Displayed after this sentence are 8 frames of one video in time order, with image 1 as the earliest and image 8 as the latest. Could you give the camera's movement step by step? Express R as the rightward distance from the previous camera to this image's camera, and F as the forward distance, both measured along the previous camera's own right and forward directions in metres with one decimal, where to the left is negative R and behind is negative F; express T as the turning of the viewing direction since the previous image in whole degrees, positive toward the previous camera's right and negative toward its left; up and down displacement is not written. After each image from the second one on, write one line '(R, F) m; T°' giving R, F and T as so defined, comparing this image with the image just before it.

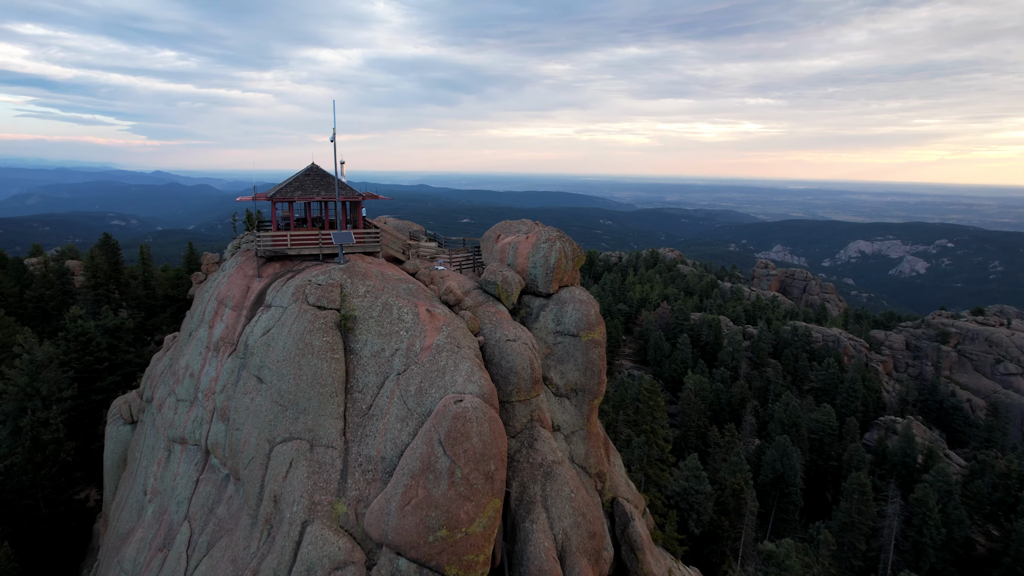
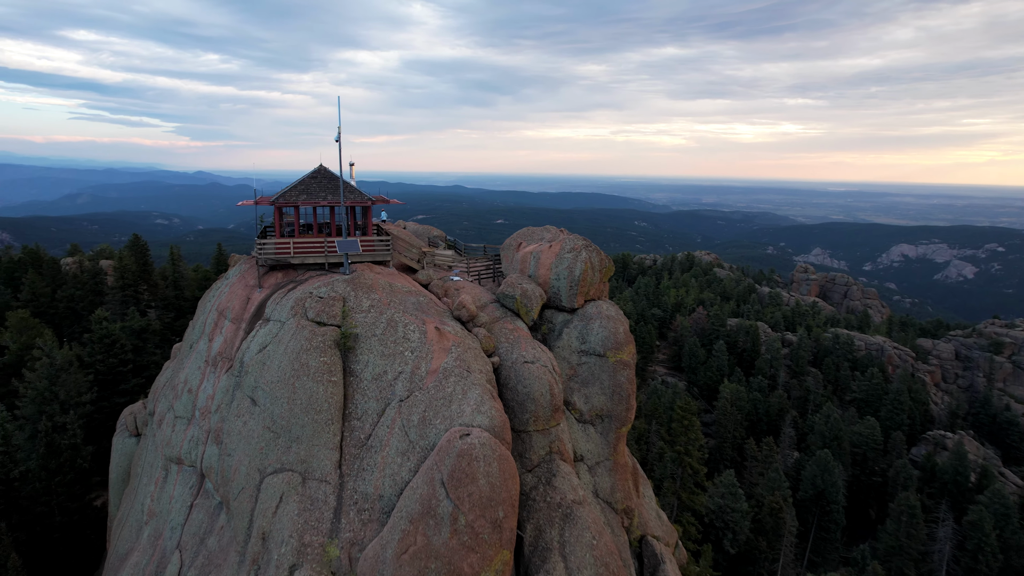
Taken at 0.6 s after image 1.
(+0.5, +2.3) m; -3°
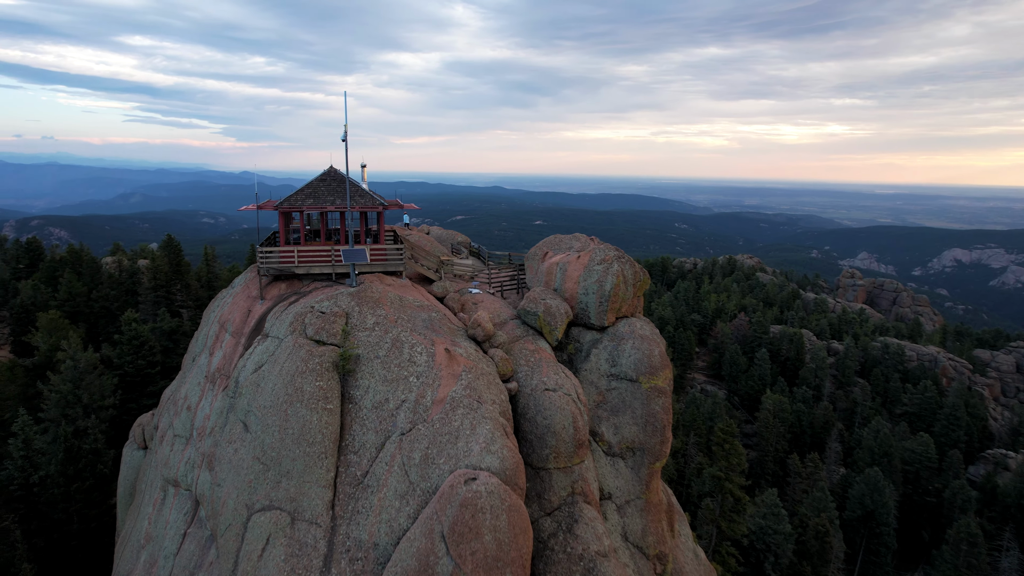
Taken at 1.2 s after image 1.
(+0.5, +2.4) m; -3°
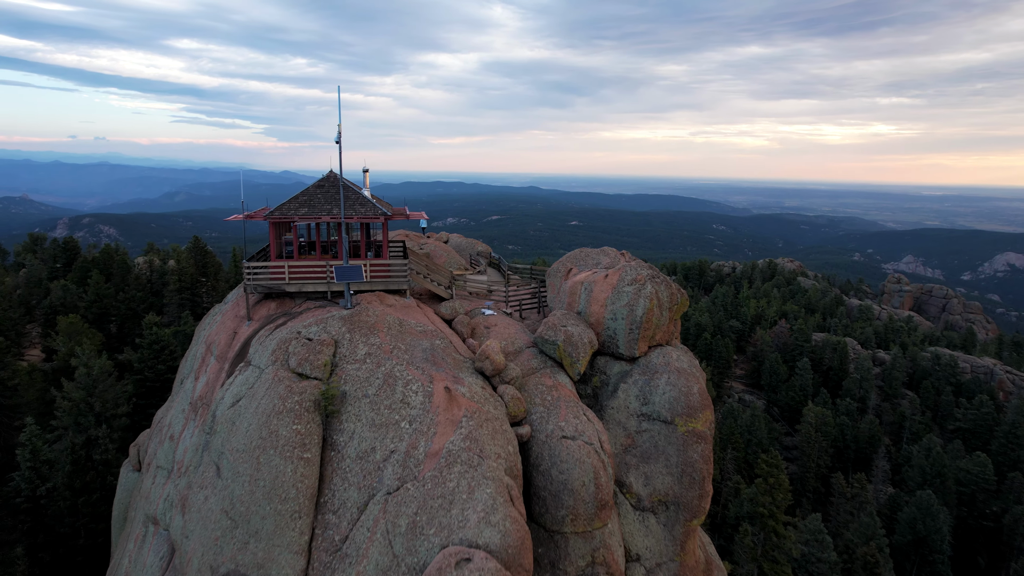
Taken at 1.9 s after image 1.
(+0.5, +2.8) m; -3°
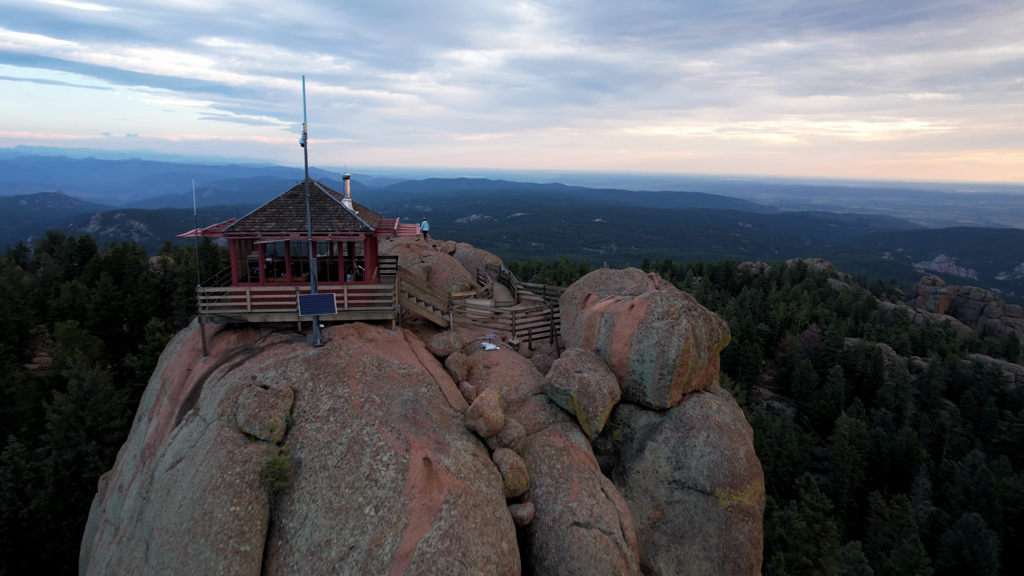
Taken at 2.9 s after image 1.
(+0.5, +3.5) m; -2°
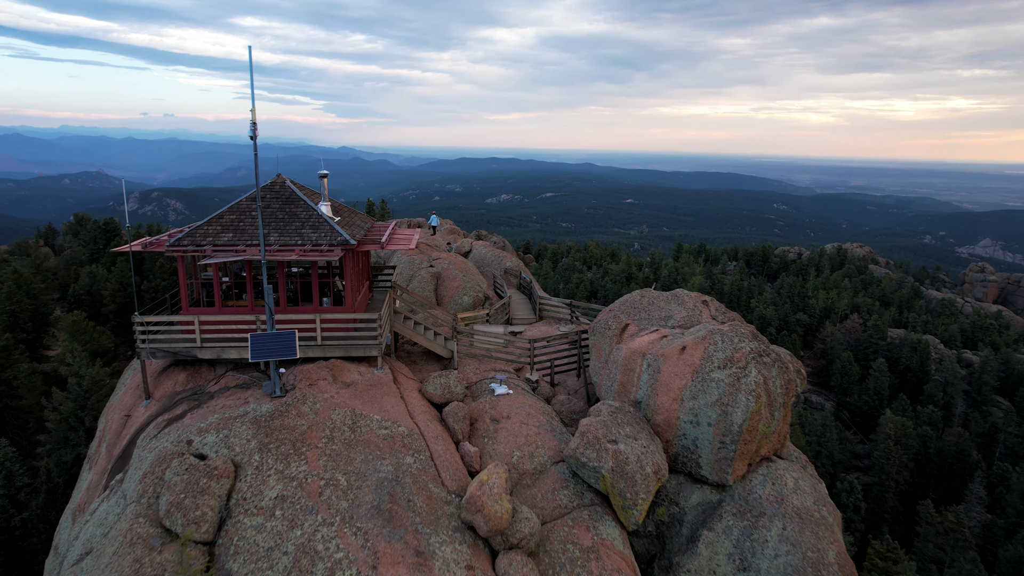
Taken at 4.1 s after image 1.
(+0.3, +3.7) m; -3°
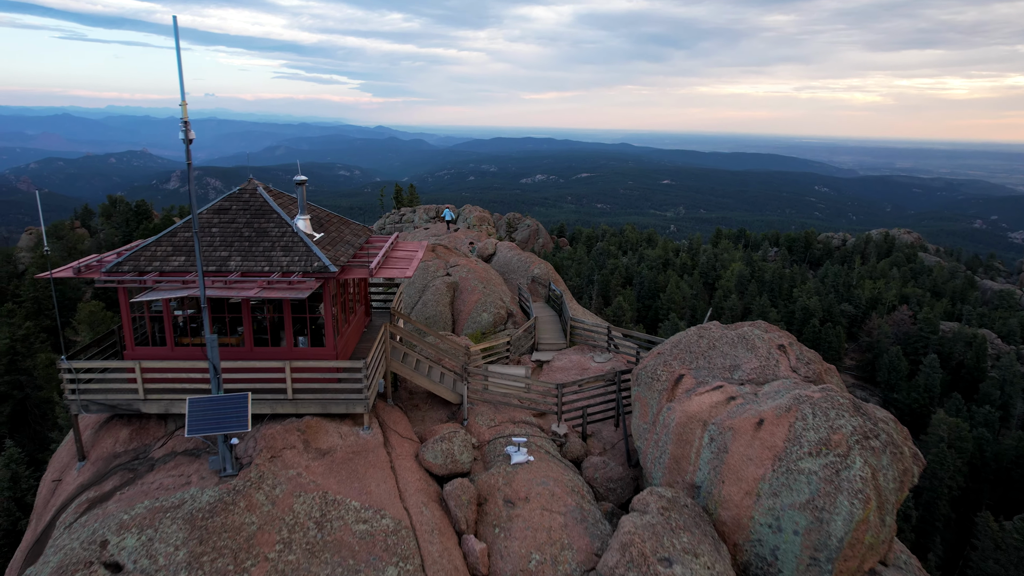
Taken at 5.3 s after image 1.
(+0.2, +3.1) m; -3°
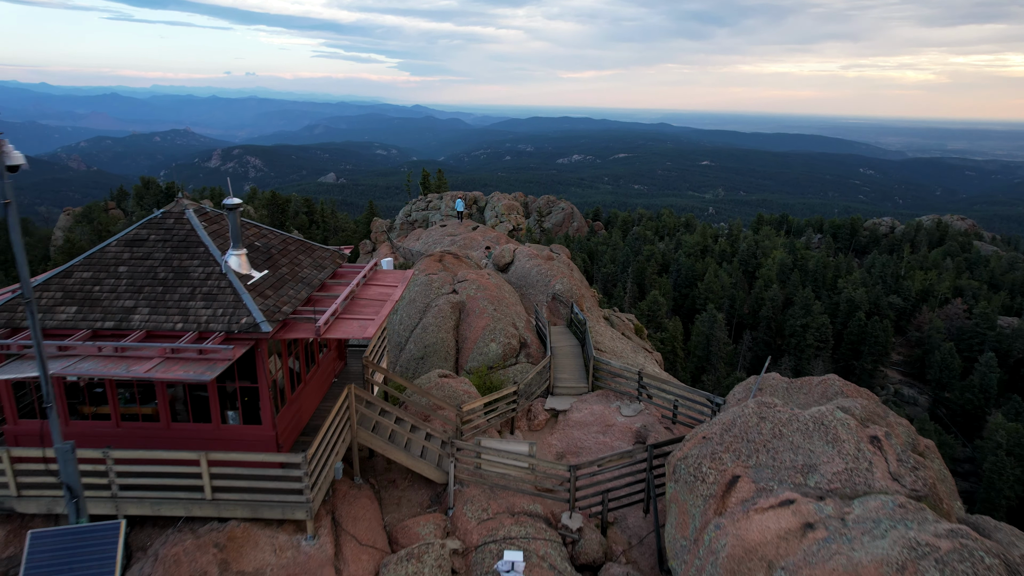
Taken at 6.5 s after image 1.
(+0.5, +3.0) m; -3°
